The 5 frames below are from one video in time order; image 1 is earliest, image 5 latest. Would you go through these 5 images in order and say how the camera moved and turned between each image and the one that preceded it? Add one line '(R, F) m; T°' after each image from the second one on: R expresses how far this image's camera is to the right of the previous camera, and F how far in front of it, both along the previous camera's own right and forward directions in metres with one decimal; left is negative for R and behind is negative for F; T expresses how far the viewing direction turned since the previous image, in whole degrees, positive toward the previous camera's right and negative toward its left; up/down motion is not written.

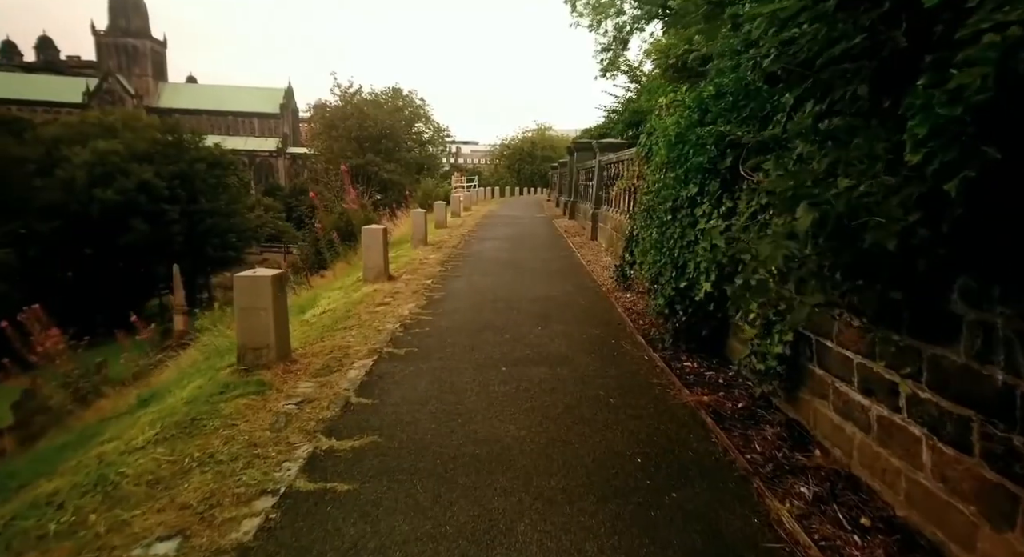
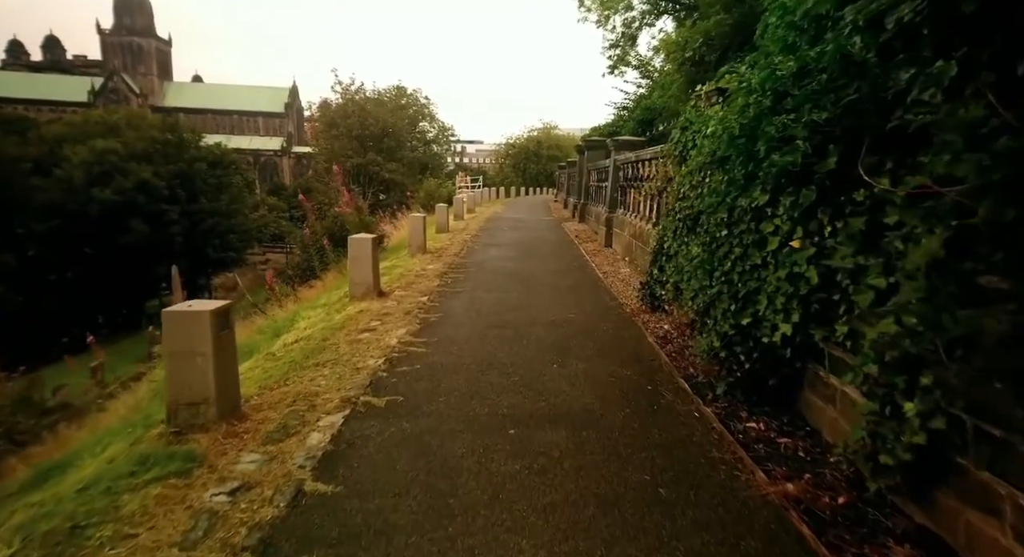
(0.0, +1.0) m; -1°
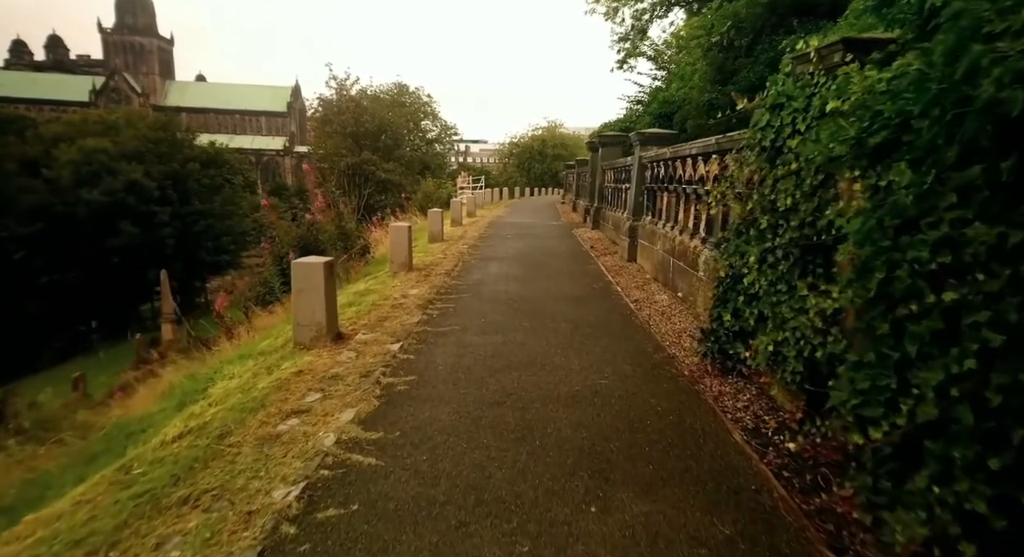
(0.0, +1.9) m; 0°
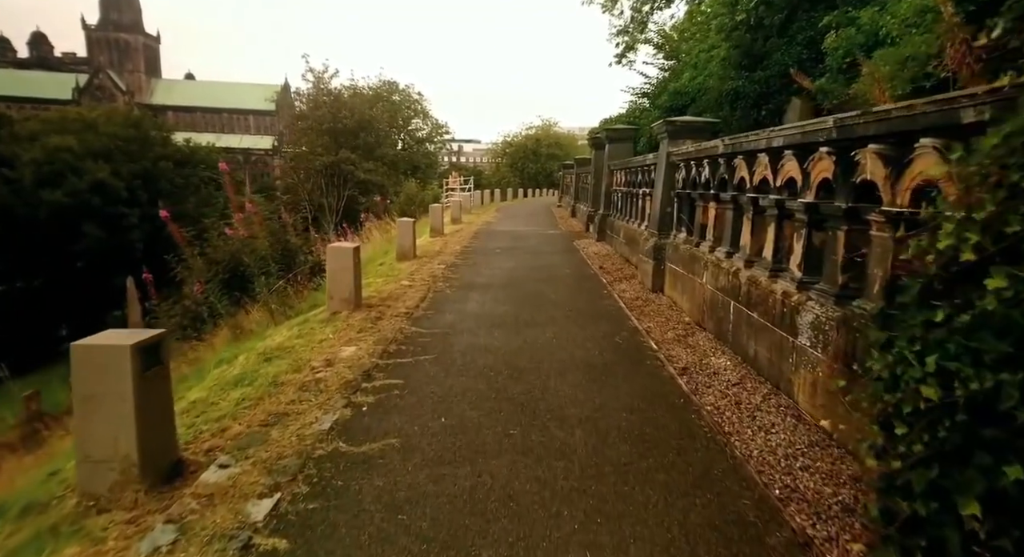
(+0.1, +2.4) m; +1°
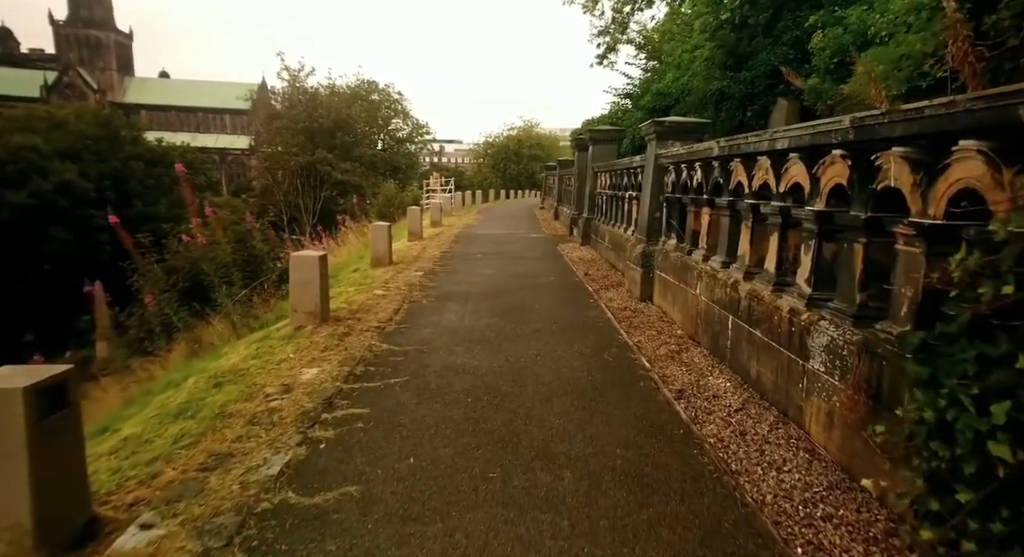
(0.0, +0.4) m; +2°
